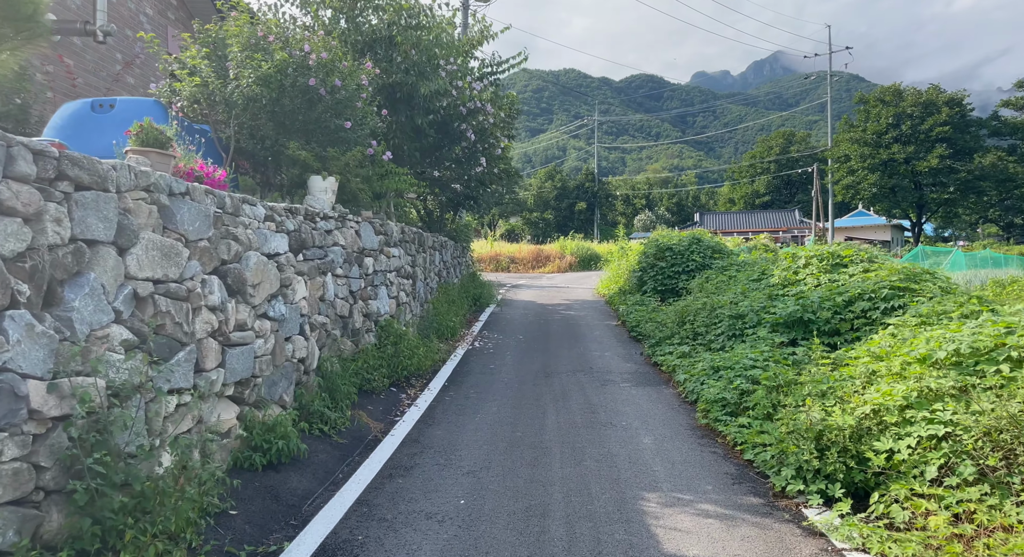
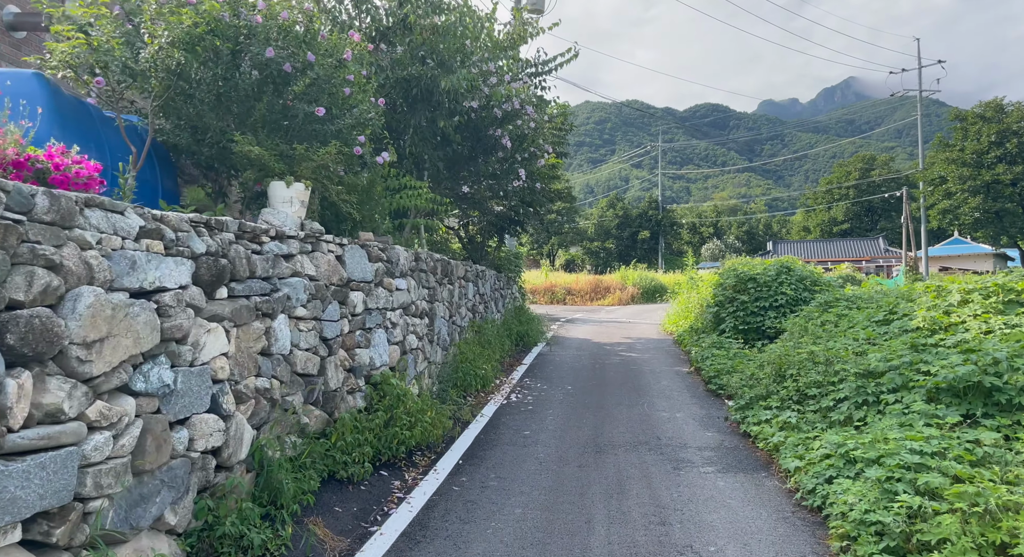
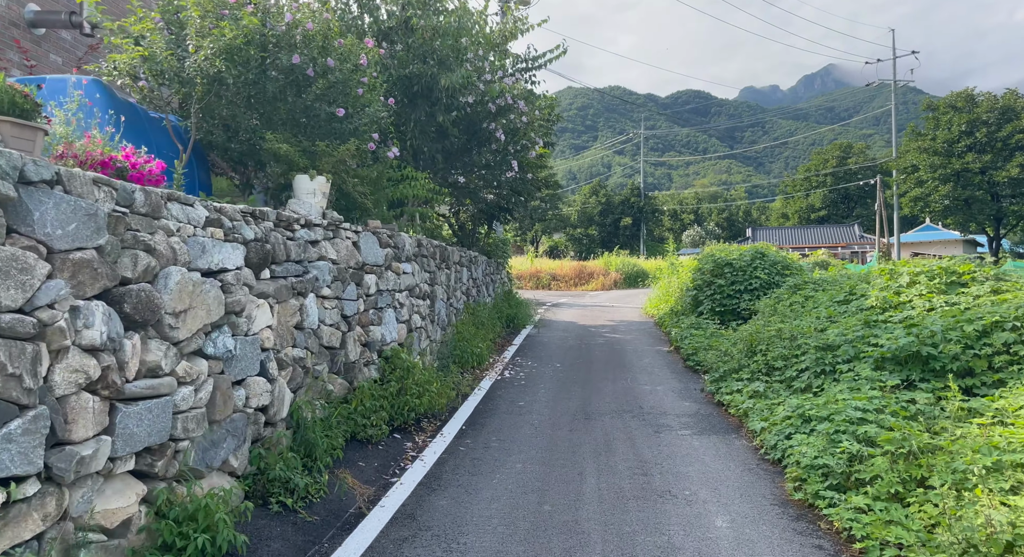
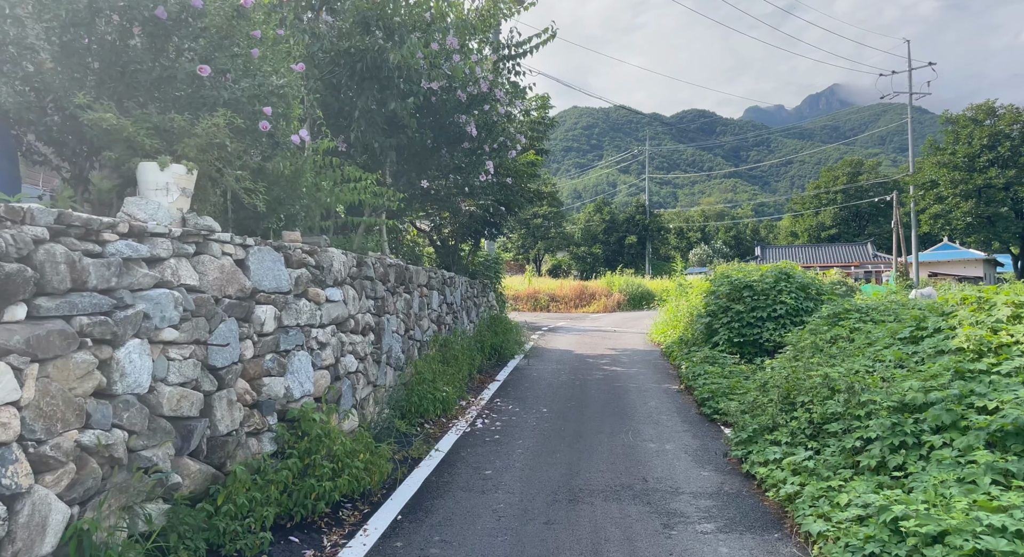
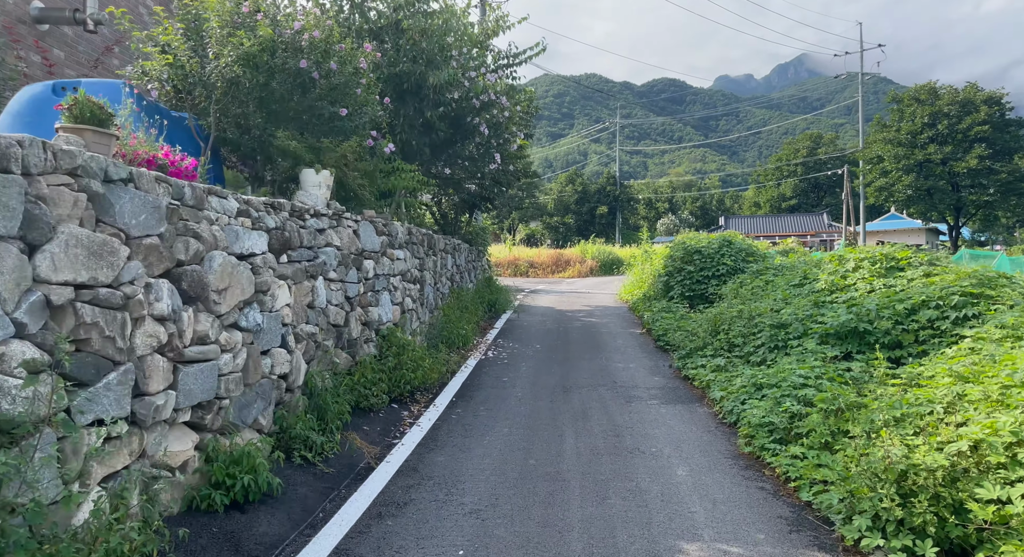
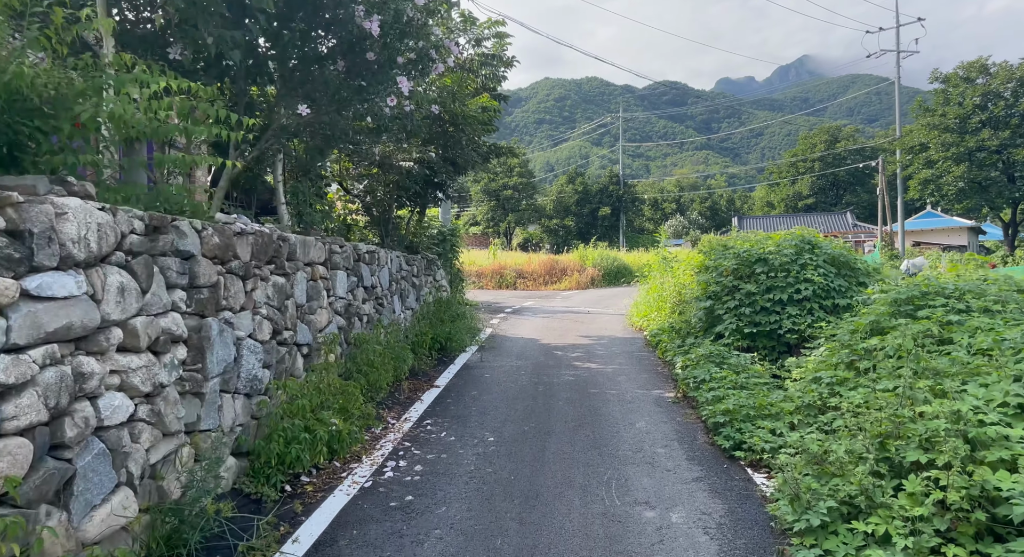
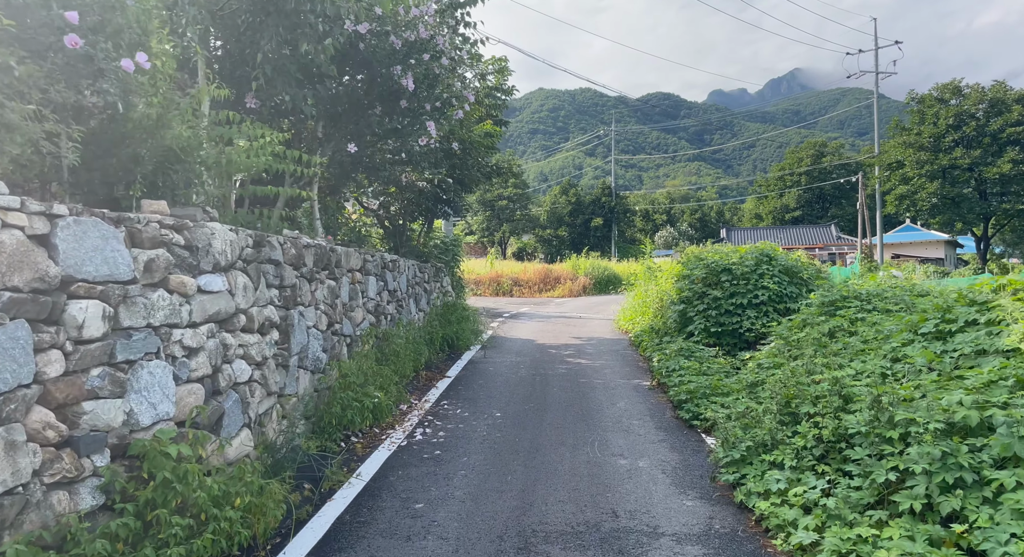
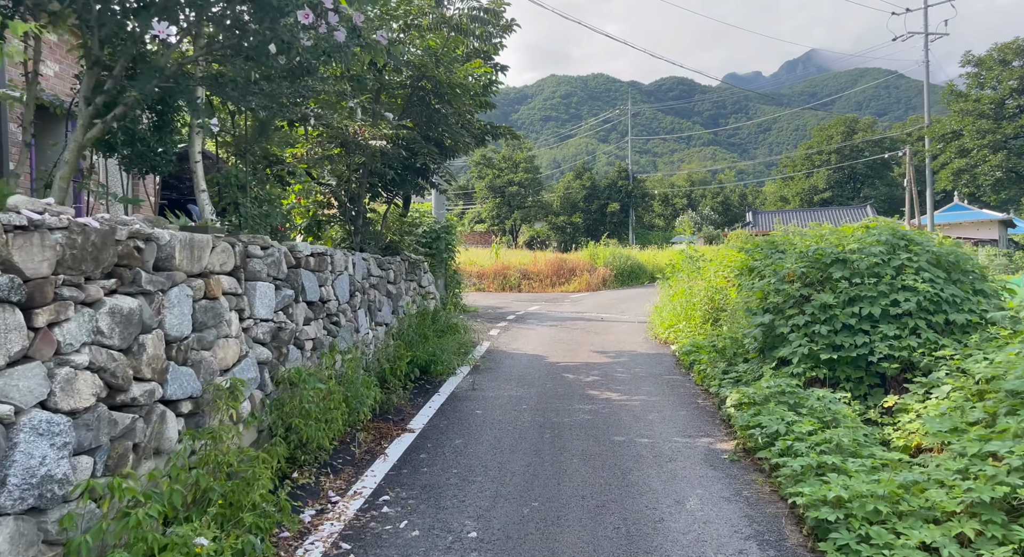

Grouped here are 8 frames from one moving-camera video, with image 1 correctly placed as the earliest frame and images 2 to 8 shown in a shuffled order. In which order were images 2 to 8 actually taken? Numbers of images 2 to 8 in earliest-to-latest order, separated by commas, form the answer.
5, 3, 2, 4, 7, 6, 8
